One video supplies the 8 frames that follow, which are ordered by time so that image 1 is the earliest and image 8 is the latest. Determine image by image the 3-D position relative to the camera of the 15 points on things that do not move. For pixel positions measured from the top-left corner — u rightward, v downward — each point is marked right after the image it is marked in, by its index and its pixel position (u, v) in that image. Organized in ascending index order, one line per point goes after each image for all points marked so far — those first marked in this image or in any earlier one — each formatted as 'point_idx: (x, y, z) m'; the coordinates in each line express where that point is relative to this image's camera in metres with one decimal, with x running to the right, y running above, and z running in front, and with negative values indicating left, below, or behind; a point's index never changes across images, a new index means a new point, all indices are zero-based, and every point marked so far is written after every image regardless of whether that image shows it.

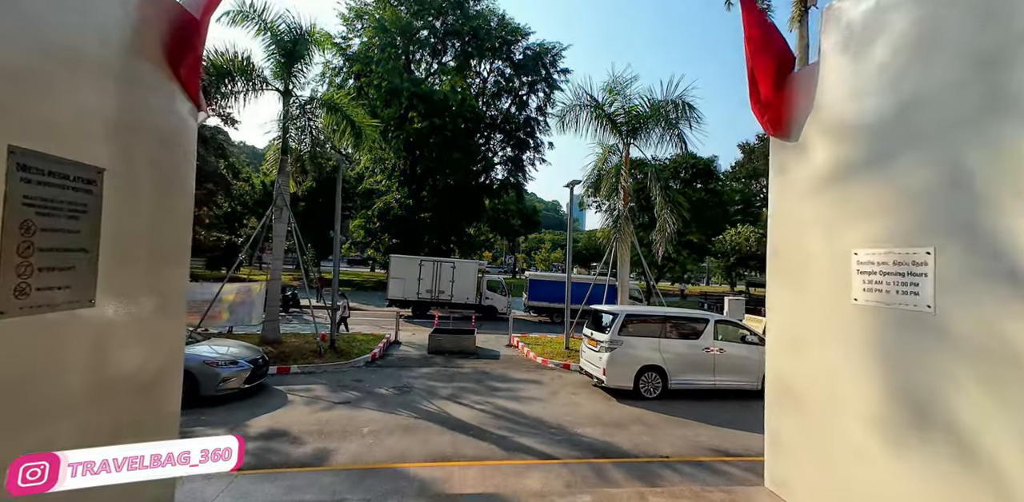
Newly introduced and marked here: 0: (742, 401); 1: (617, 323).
0: (+4.4, -2.9, +9.1) m
1: (+2.0, -1.4, +9.0) m
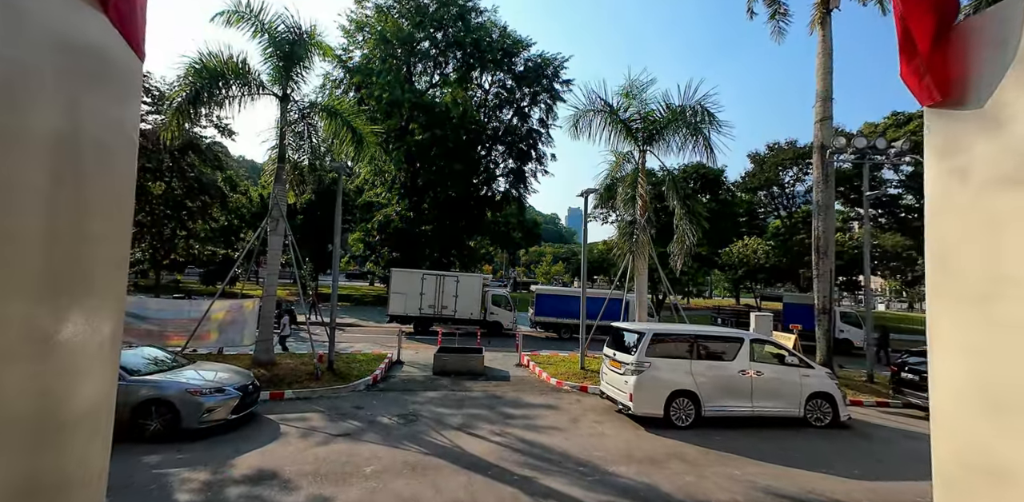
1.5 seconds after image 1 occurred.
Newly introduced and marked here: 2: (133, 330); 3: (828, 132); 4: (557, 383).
0: (+4.7, -3.1, +8.2) m
1: (+2.3, -1.6, +8.2) m
2: (-7.9, -1.7, +9.9) m
3: (+8.2, +3.0, +12.5) m
4: (+1.0, -3.0, +10.8) m
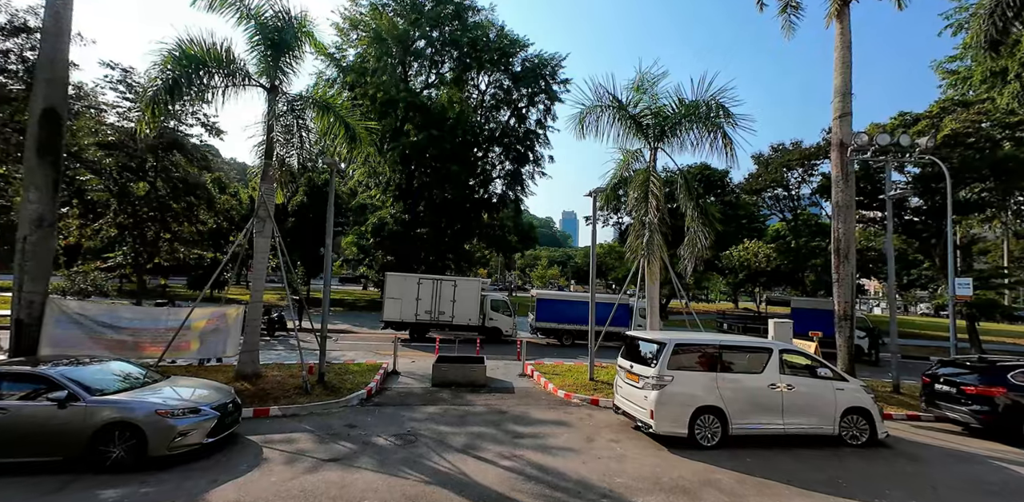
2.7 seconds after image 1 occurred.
0: (+4.8, -3.1, +7.5) m
1: (+2.4, -1.6, +7.5) m
2: (-7.8, -1.7, +9.1) m
3: (+8.3, +3.0, +11.9) m
4: (+1.1, -3.0, +10.0) m
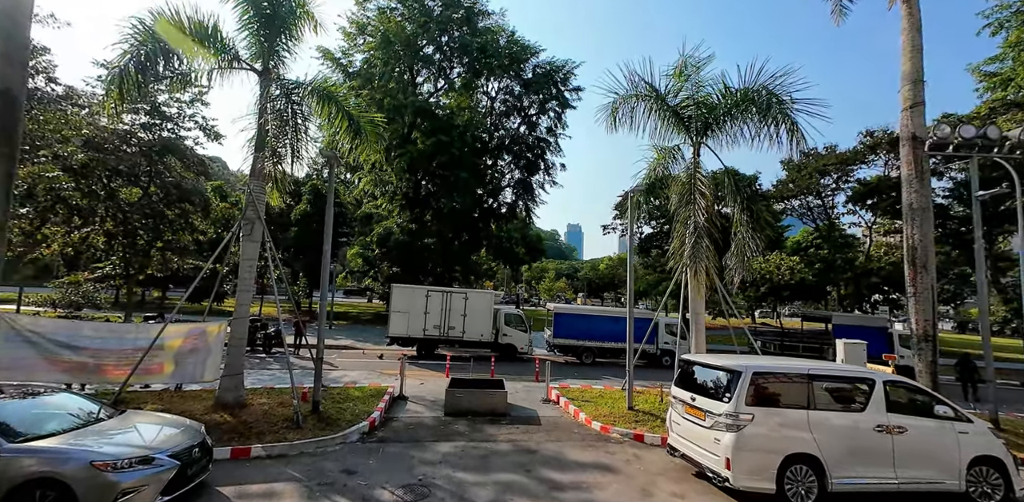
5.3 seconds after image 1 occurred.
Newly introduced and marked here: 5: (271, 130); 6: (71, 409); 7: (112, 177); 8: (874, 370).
0: (+5.3, -3.2, +6.0) m
1: (+2.9, -1.7, +6.0) m
2: (-7.3, -1.8, +7.7) m
3: (+8.8, +2.7, +10.5) m
4: (+1.6, -3.2, +8.5) m
5: (-4.5, +2.3, +8.8) m
6: (-5.2, -1.8, +5.5) m
7: (-13.6, +2.5, +16.3) m
8: (+4.8, -1.6, +6.5) m
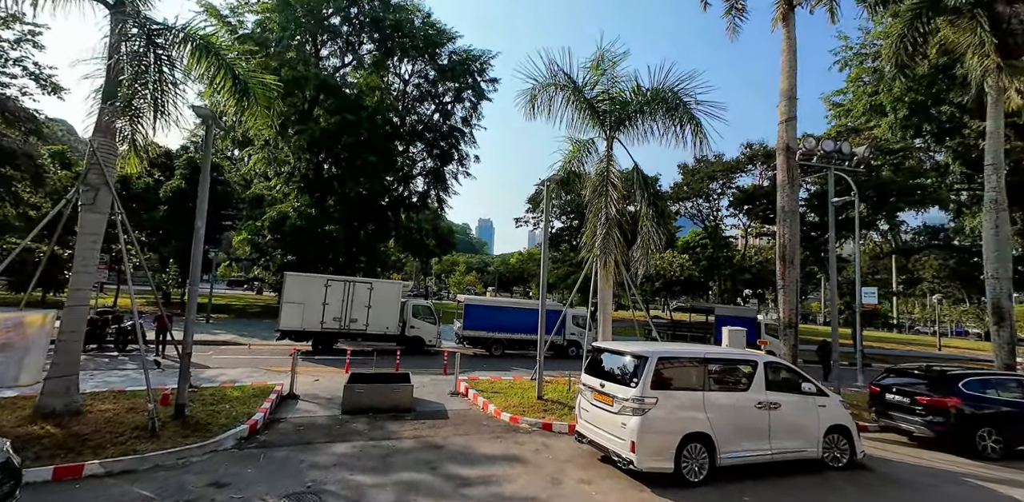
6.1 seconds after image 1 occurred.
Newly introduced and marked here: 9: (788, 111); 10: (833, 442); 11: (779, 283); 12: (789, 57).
0: (+4.1, -3.1, +6.6) m
1: (+1.7, -1.5, +6.1) m
2: (-8.5, -1.4, +5.9) m
3: (+6.8, +2.8, +11.6) m
4: (0.0, -2.9, +8.4) m
5: (-6.0, +2.7, +7.5) m
6: (-6.2, -1.5, +4.1) m
7: (-16.3, +3.2, +13.1) m
8: (+3.6, -1.5, +6.9) m
9: (+6.8, +3.4, +11.6) m
10: (+4.8, -2.8, +7.1) m
11: (+6.4, -0.8, +11.4) m
12: (+6.9, +4.9, +11.8) m
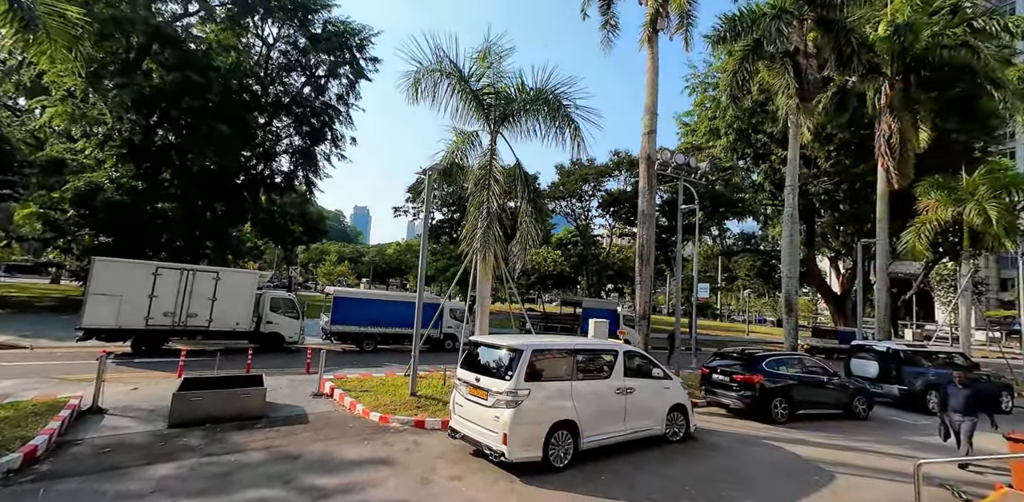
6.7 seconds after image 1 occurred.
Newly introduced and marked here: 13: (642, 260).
0: (+2.2, -3.1, +7.2) m
1: (+0.1, -1.5, +6.2) m
2: (-9.8, -1.0, +3.4) m
3: (+3.9, +2.8, +12.7) m
4: (-2.2, -2.8, +8.0) m
5: (-7.5, +3.0, +5.5) m
6: (-7.0, -1.2, +2.3) m
7: (-18.9, +4.0, +8.4) m
8: (+1.7, -1.4, +7.4) m
9: (+3.8, +3.4, +12.7) m
10: (+2.8, -2.8, +7.9) m
11: (+3.4, -0.7, +12.5) m
12: (+4.0, +4.9, +12.9) m
13: (+3.5, -0.2, +12.4) m
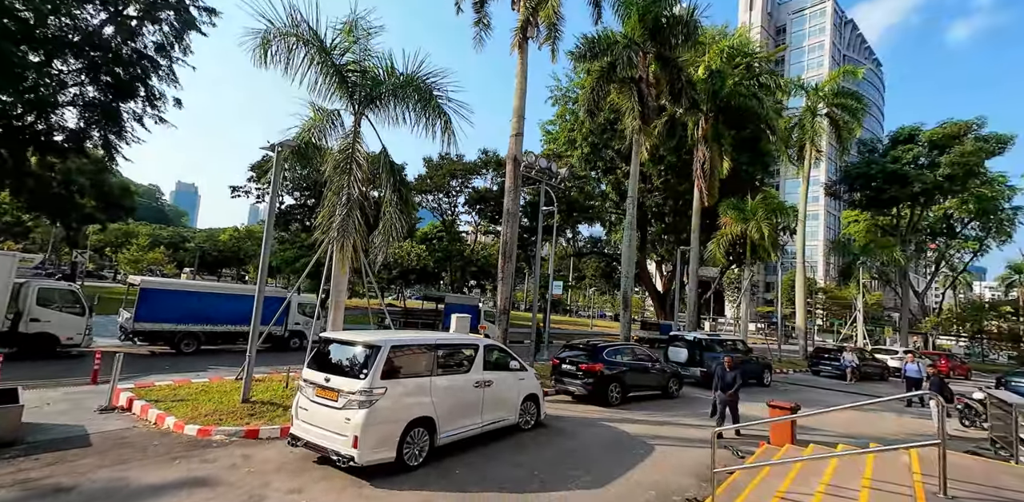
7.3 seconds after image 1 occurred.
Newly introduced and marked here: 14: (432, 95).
0: (0.0, -3.1, +7.4) m
1: (-1.7, -1.4, +5.8) m
2: (-10.4, -0.6, +0.4) m
3: (+0.3, +2.9, +13.1) m
4: (-4.4, -2.6, +6.9) m
5: (-8.6, +3.4, +3.0) m
6: (-7.4, -0.9, +0.1) m
7: (-20.3, +4.8, +2.6) m
8: (-0.5, -1.4, +7.4) m
9: (+0.3, +3.5, +13.1) m
10: (+0.3, -2.8, +8.2) m
11: (-0.3, -0.7, +12.8) m
12: (+0.4, +4.9, +13.3) m
13: (-0.1, -0.2, +12.7) m
14: (-1.9, +3.3, +10.1) m
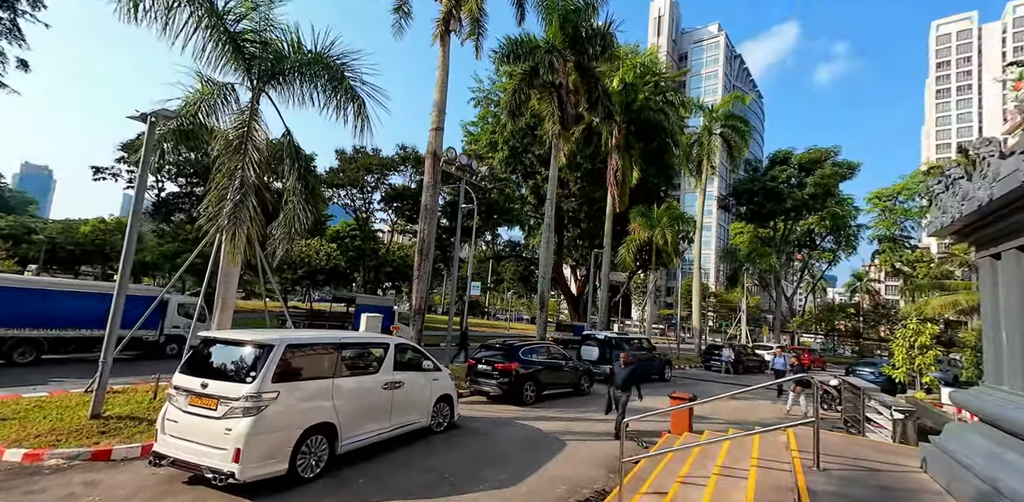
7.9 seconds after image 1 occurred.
0: (-1.4, -3.0, +7.1) m
1: (-2.7, -1.3, +5.2) m
2: (-10.3, -0.4, -1.6) m
3: (-2.0, +2.9, +12.7) m
4: (-5.6, -2.5, +5.8) m
5: (-9.1, +3.5, +1.3) m
6: (-7.4, -0.7, -1.4) m
7: (-20.5, +5.1, -1.1) m
8: (-1.8, -1.3, +7.0) m
9: (-2.0, +3.6, +12.8) m
10: (-1.2, -2.7, +7.9) m
11: (-2.5, -0.6, +12.3) m
12: (-1.9, +5.0, +13.0) m
13: (-2.4, -0.1, +12.3) m
14: (-3.6, +3.4, +9.4) m
